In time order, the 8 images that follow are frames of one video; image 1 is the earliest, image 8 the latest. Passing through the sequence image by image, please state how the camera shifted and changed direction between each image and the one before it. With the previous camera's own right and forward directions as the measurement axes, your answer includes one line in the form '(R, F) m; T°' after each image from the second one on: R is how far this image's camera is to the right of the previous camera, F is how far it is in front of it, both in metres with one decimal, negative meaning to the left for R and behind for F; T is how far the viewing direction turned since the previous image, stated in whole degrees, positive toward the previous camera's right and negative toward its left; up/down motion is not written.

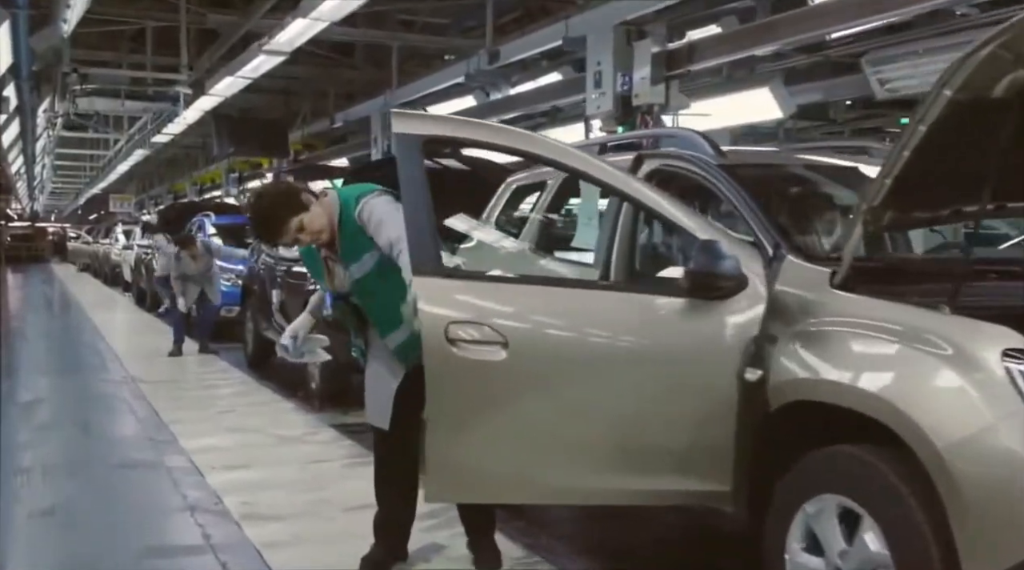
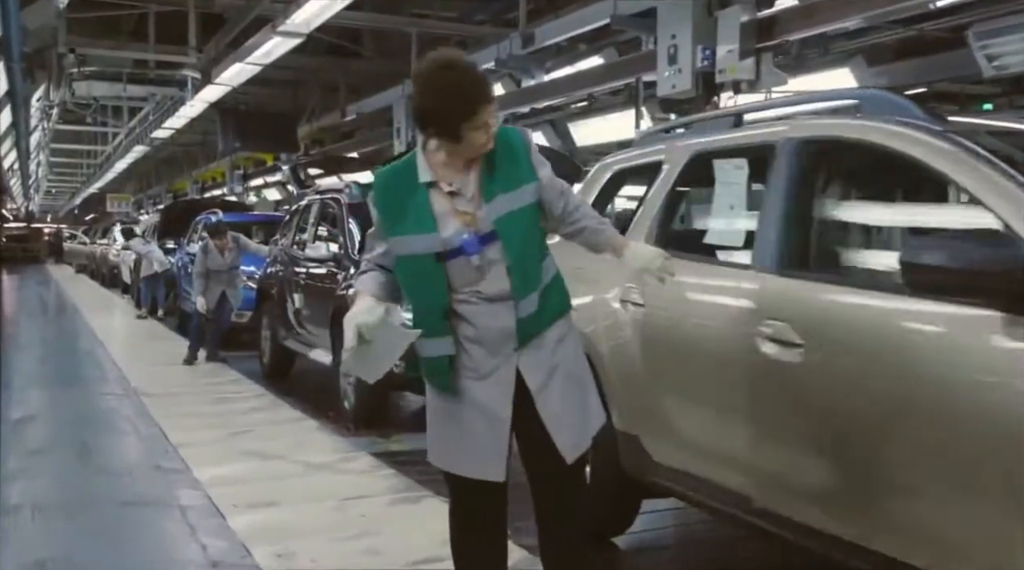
(-0.5, +1.0) m; 0°
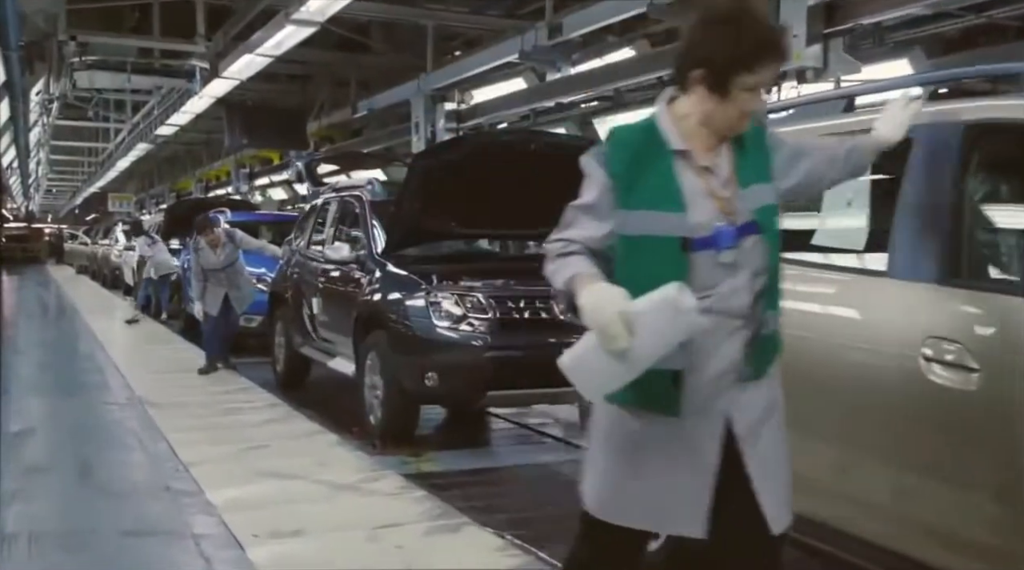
(-0.3, +0.5) m; 0°
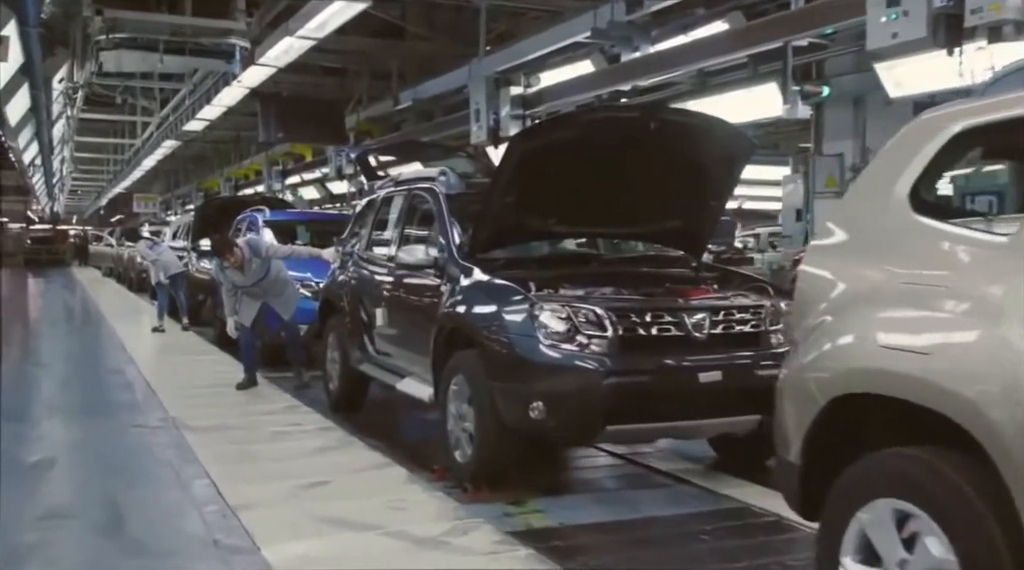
(-0.5, +1.1) m; -1°
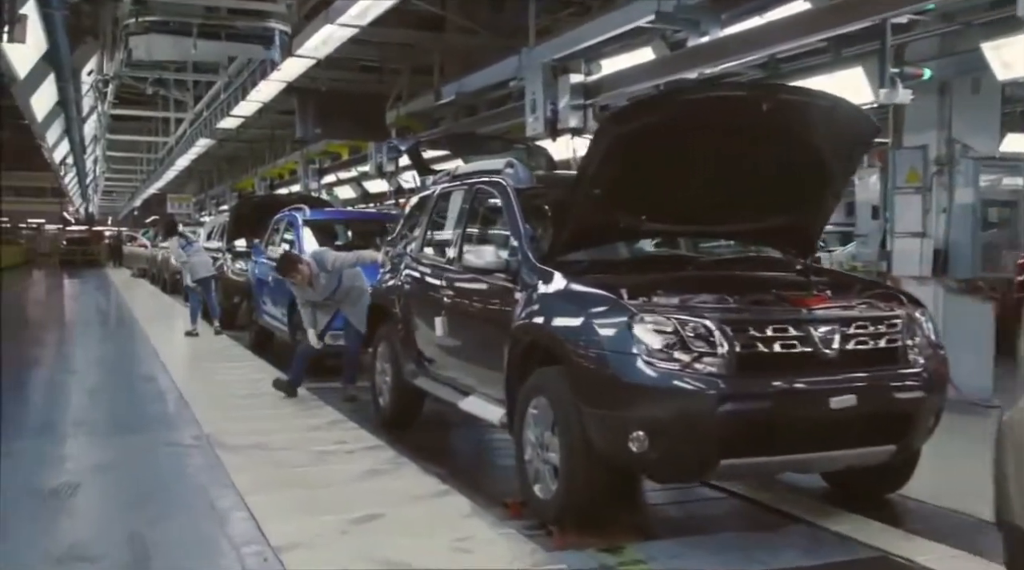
(-0.3, +0.7) m; -2°
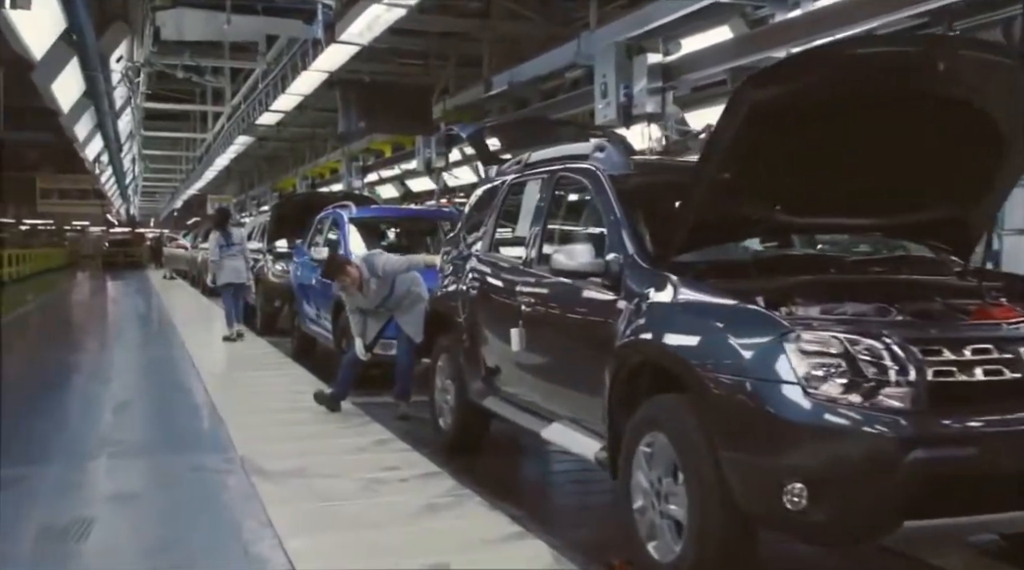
(-0.3, +0.9) m; -2°
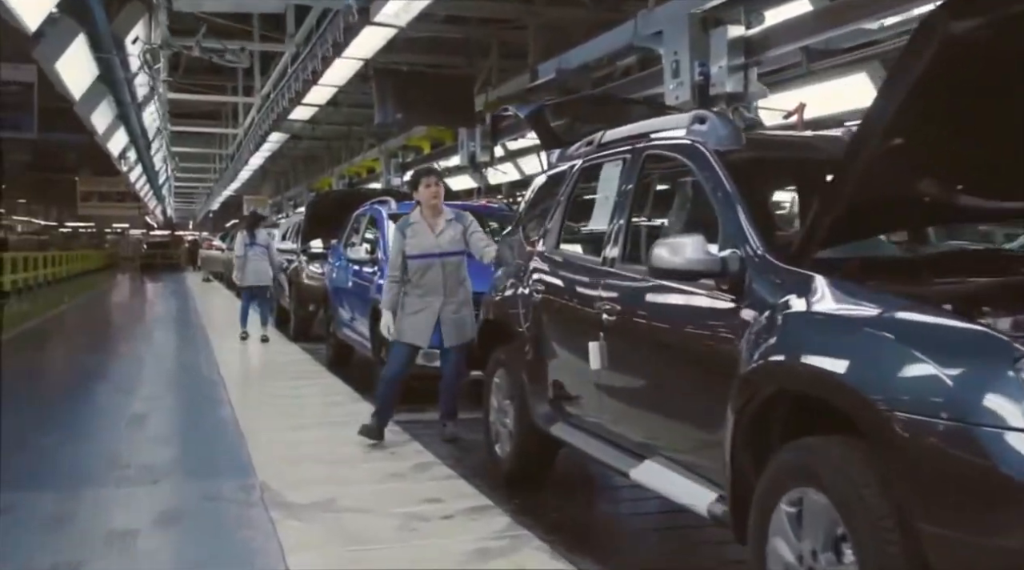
(-0.2, +0.9) m; -2°
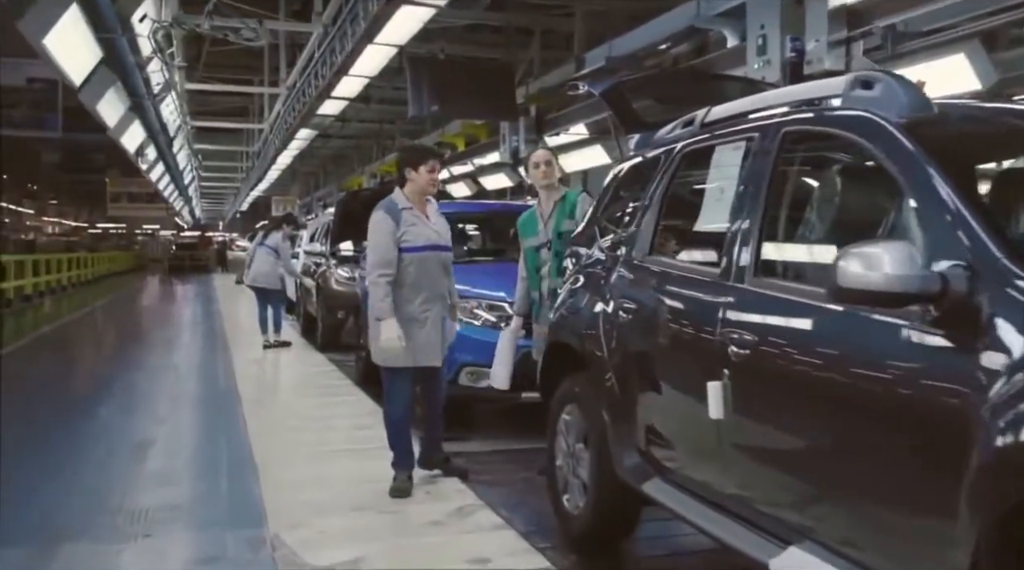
(-0.2, +1.0) m; -2°
